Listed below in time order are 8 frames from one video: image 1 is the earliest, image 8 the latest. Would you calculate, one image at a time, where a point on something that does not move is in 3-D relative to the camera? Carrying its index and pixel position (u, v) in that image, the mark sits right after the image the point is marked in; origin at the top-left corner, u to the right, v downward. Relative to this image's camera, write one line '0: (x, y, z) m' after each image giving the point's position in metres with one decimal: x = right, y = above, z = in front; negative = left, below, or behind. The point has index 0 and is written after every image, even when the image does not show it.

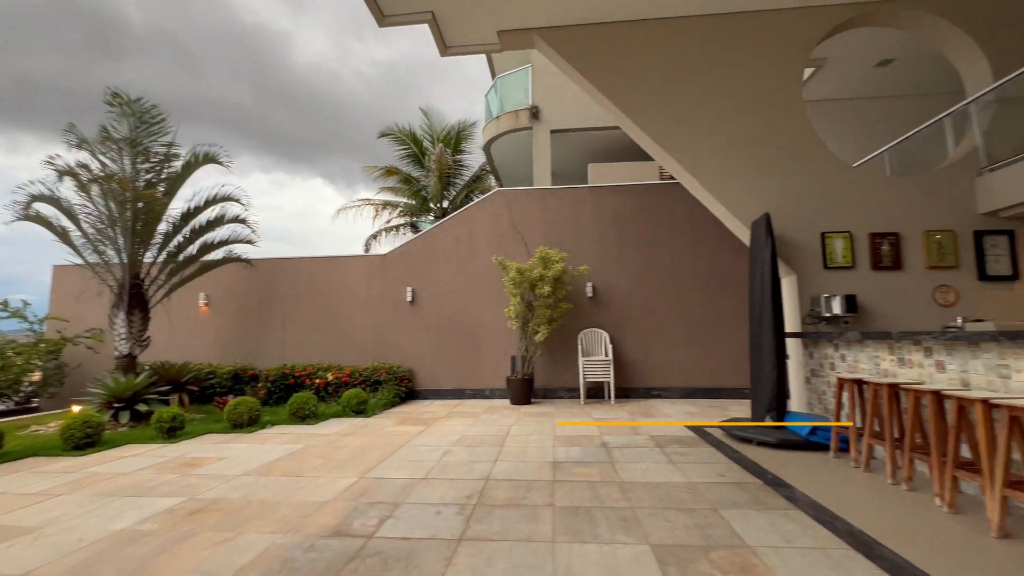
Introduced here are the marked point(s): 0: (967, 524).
0: (+2.6, -1.3, +2.5) m
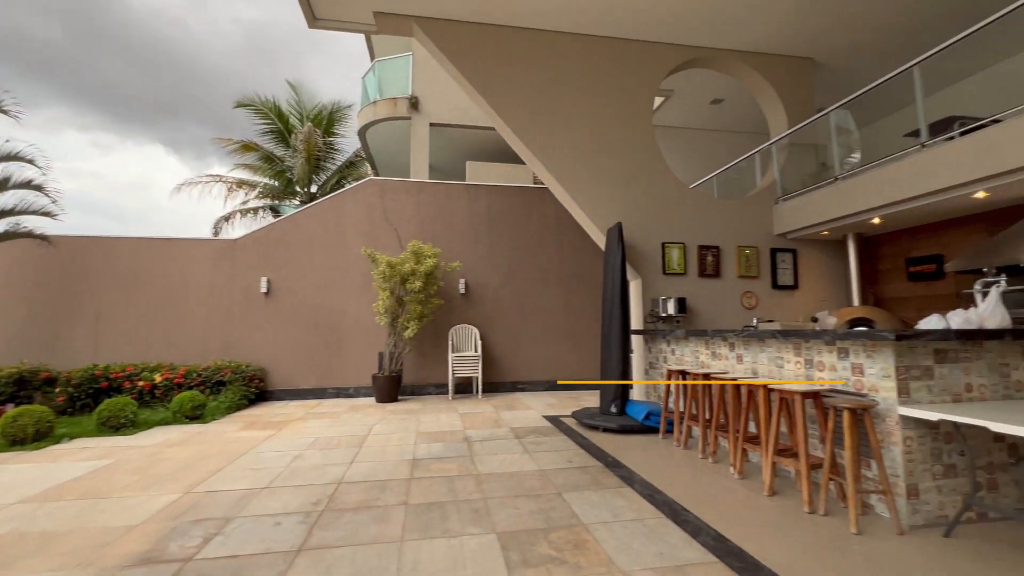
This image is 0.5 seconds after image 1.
0: (+1.6, -1.4, +3.1) m
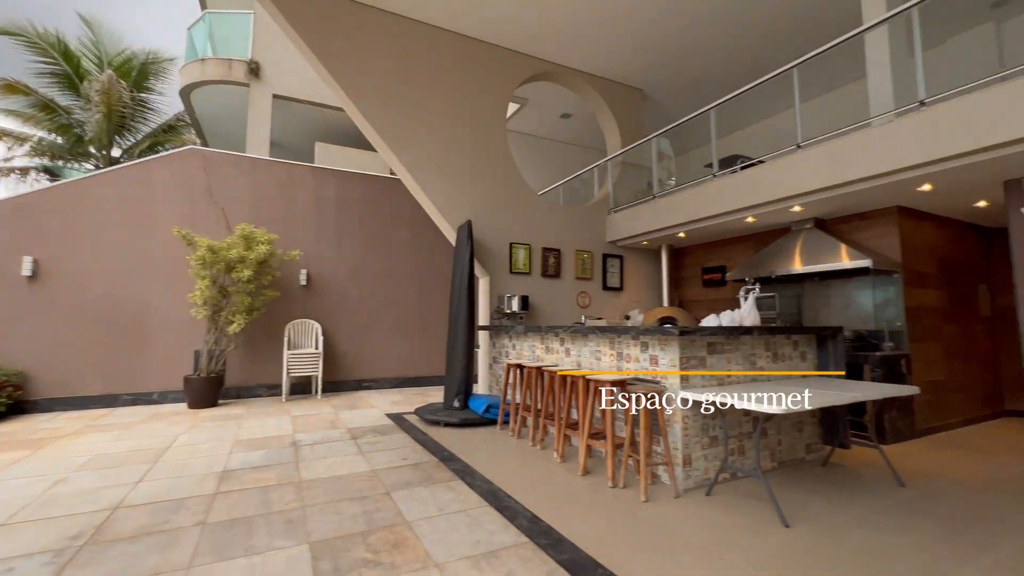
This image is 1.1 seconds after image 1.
0: (+0.4, -1.4, +3.4) m
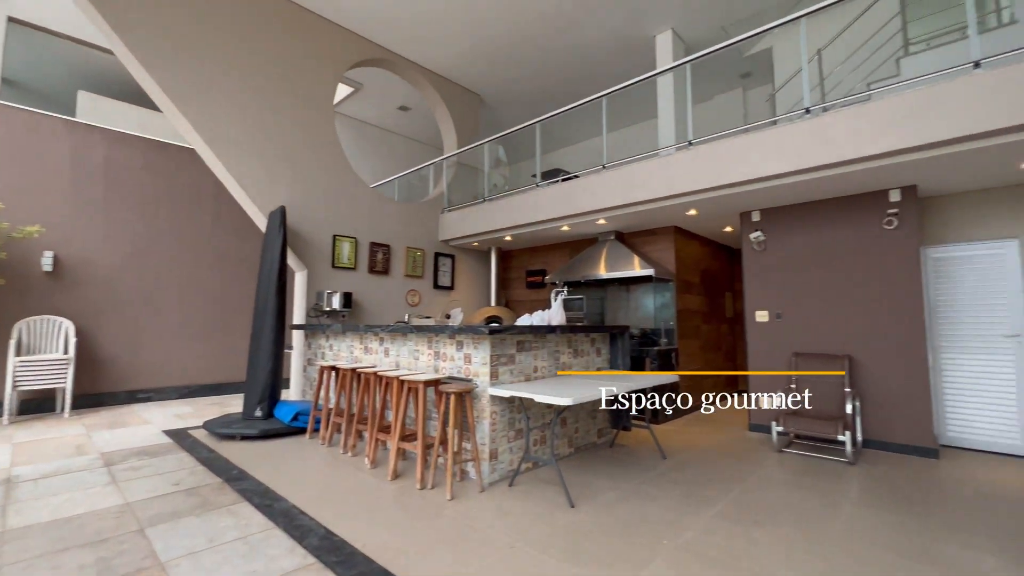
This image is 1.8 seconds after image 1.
0: (-1.0, -1.4, +3.3) m
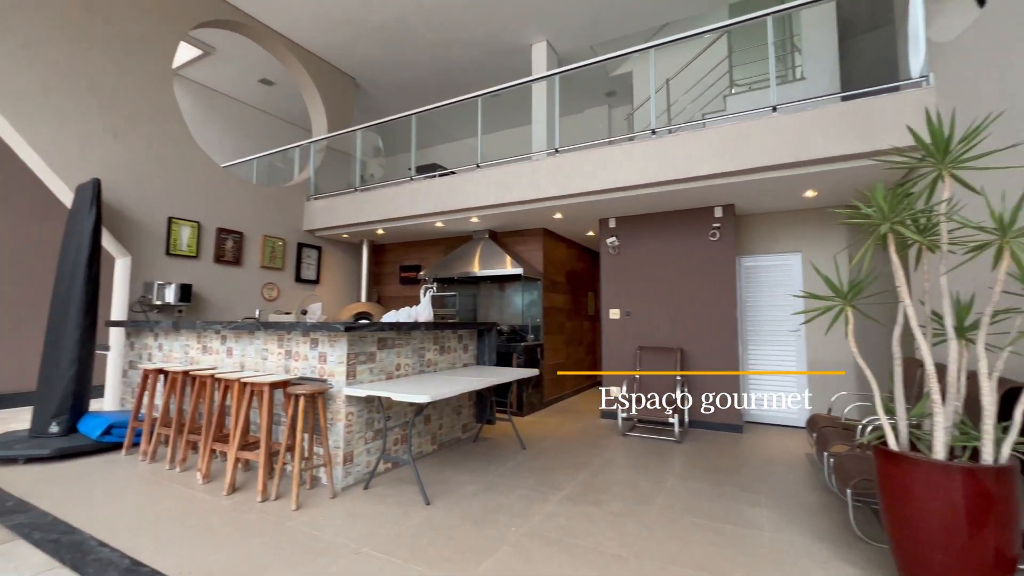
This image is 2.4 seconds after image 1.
0: (-1.9, -1.3, +2.9) m
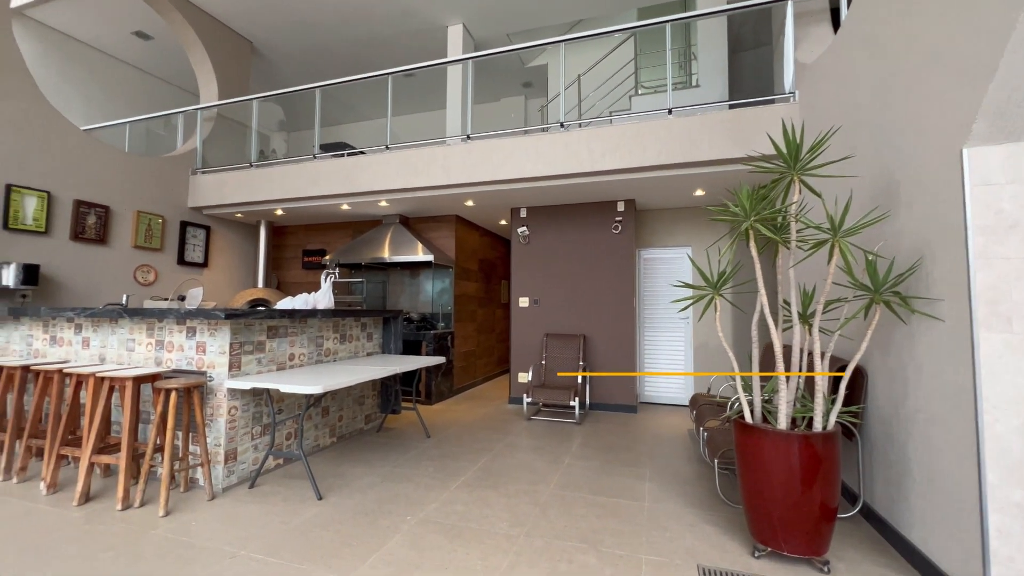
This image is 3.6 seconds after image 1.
0: (-2.5, -1.2, +2.5) m
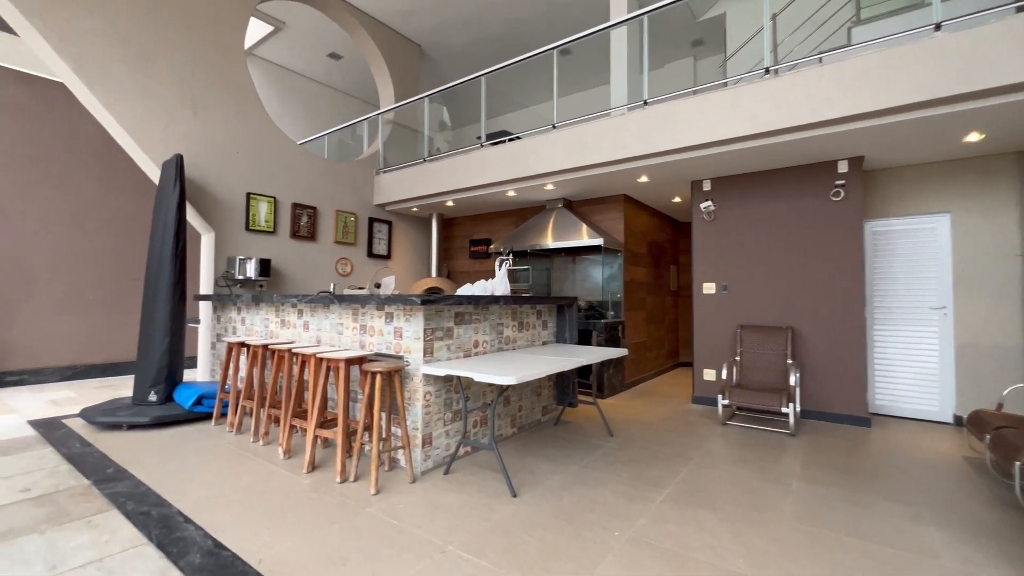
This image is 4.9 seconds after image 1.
0: (-1.4, -1.1, +2.8) m
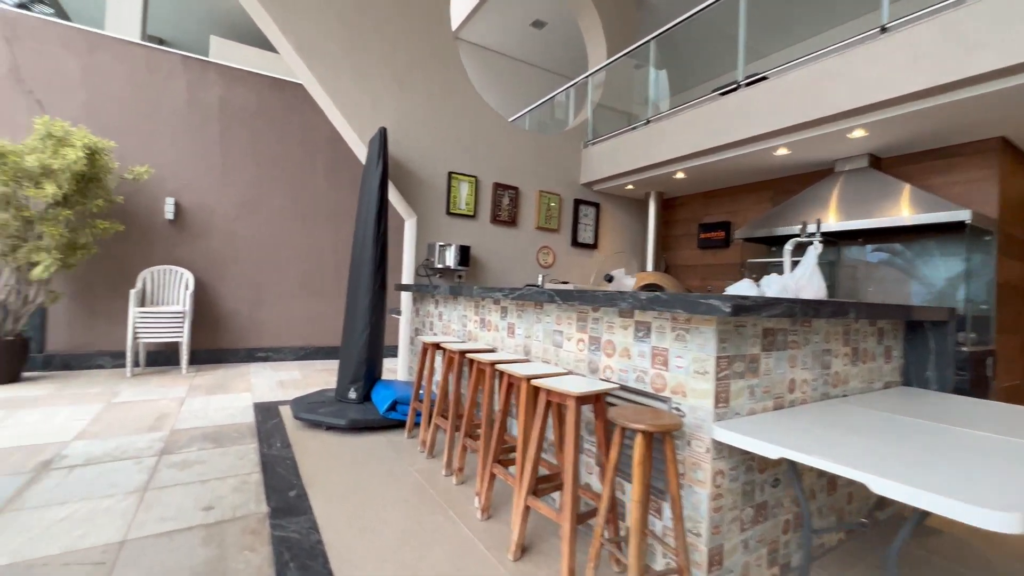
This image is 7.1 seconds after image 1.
0: (-0.1, -1.1, +1.9) m
